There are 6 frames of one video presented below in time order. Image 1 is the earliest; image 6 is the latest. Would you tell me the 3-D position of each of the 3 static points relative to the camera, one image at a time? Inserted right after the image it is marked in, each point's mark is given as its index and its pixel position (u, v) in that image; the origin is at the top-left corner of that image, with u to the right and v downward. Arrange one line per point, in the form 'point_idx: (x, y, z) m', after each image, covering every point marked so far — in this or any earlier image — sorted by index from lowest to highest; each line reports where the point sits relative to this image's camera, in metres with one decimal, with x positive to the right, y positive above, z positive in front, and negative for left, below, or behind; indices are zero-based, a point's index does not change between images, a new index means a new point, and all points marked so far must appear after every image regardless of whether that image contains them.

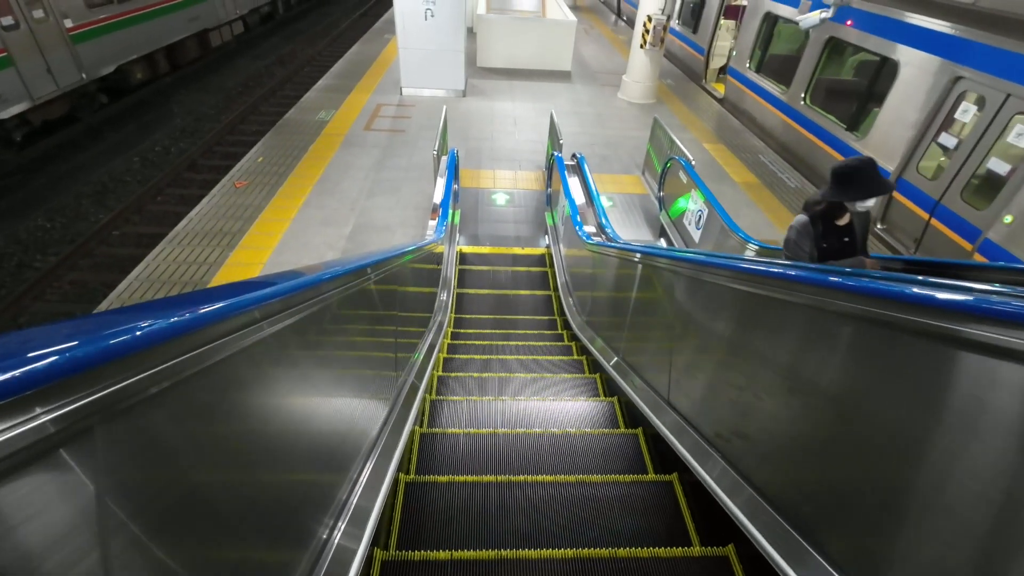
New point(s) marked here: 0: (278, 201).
0: (-2.5, +0.9, +5.3) m
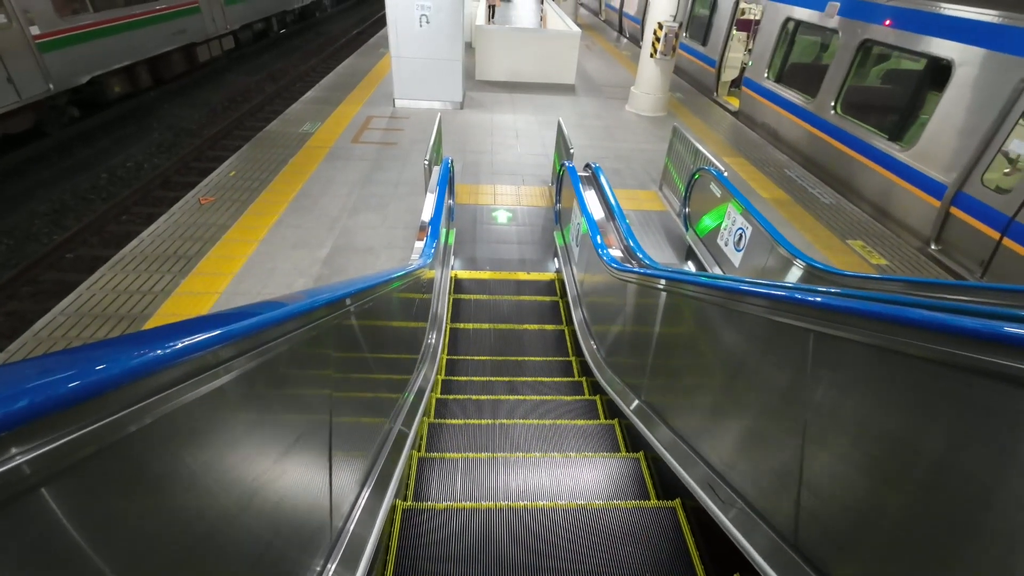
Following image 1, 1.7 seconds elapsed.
0: (-2.4, +0.6, +4.7) m
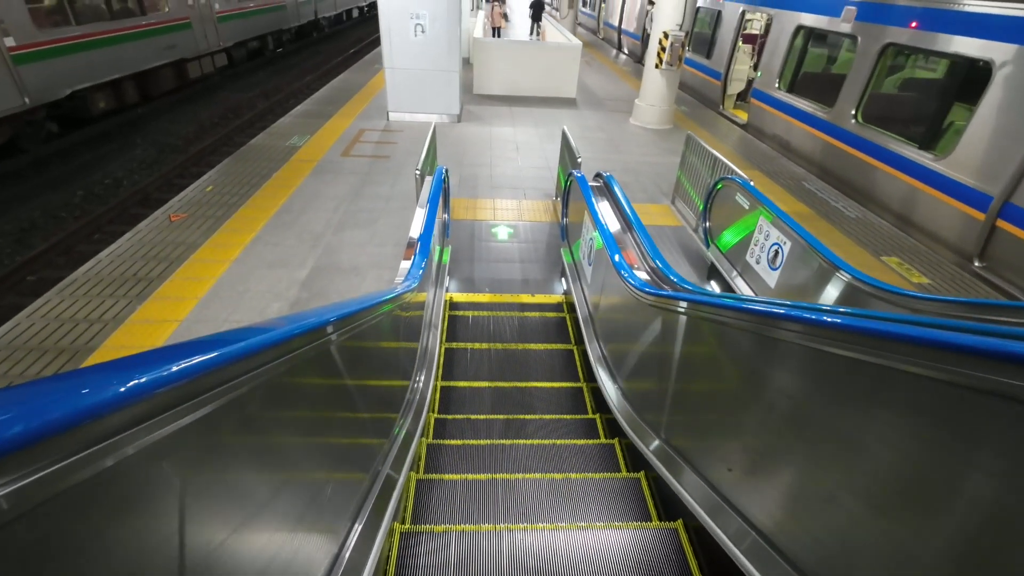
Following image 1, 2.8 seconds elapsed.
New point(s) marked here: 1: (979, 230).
0: (-2.4, +0.4, +4.3) m
1: (+4.4, +0.6, +4.9) m
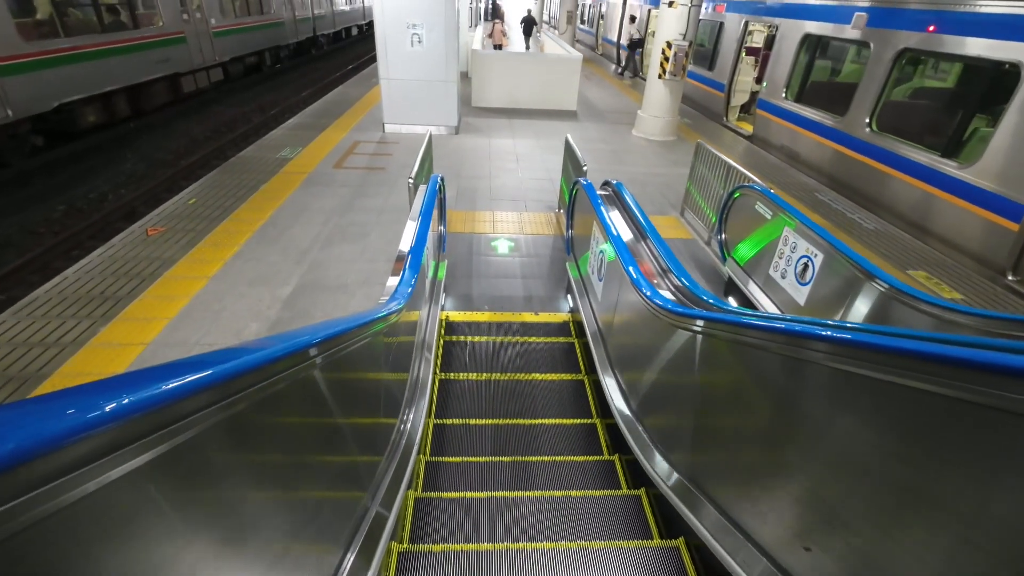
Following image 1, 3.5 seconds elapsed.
0: (-2.4, +0.3, +4.0) m
1: (+4.4, +0.4, +4.6) m
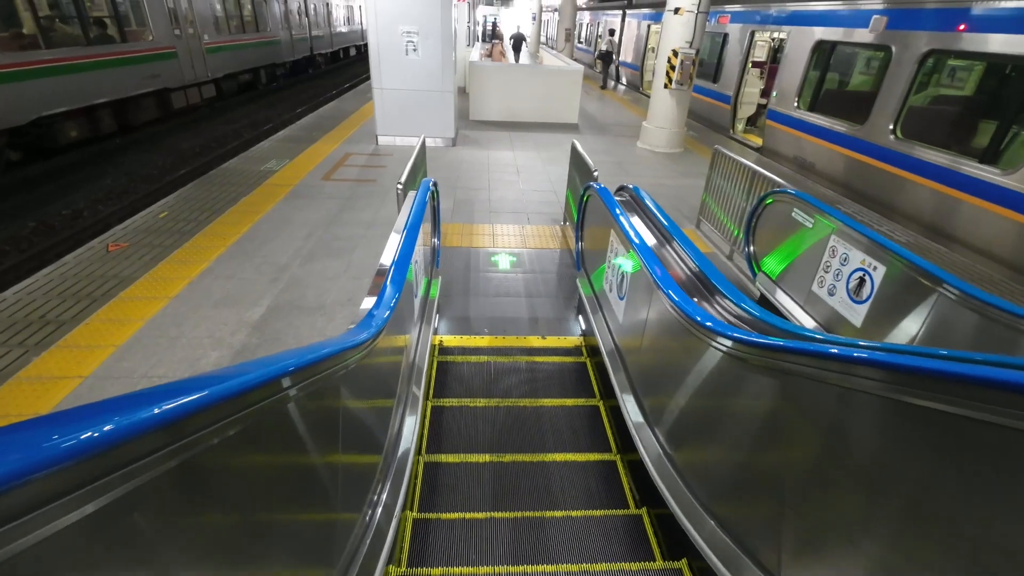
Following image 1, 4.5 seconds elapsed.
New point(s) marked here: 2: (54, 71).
0: (-2.4, +0.1, +3.6) m
1: (+4.4, +0.3, +4.2) m
2: (-6.4, +3.0, +7.2) m
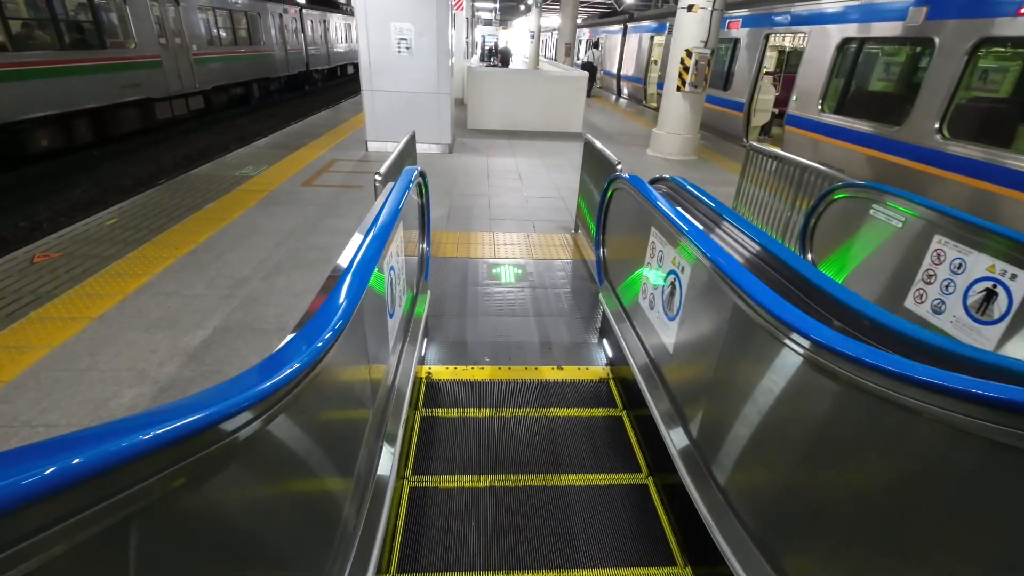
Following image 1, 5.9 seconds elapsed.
0: (-2.4, 0.0, +3.0) m
1: (+4.4, +0.2, +3.7) m
2: (-6.4, +2.8, +6.7) m
